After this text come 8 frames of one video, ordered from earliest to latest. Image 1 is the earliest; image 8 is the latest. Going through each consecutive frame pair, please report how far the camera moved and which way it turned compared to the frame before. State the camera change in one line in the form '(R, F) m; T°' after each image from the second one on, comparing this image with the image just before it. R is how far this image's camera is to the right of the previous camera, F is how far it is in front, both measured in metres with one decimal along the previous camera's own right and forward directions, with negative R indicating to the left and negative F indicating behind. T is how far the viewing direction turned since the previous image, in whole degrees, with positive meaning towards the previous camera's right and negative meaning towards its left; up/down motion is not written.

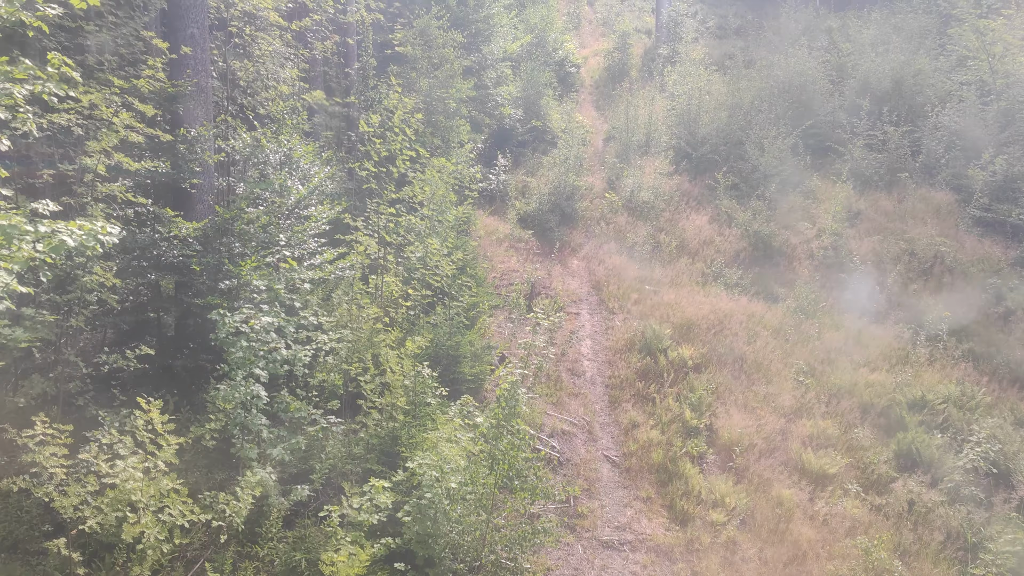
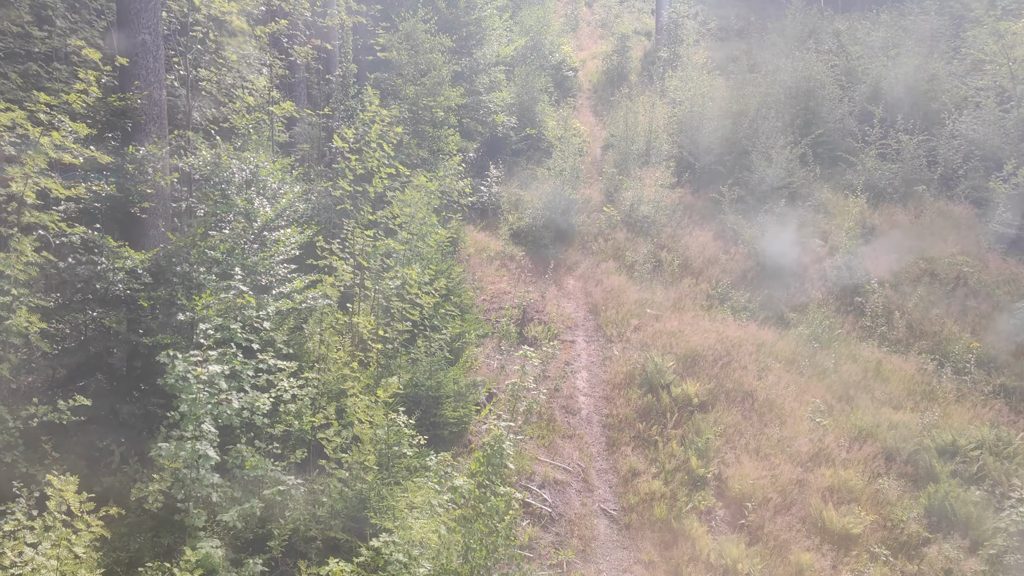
(+0.1, +0.9) m; 0°
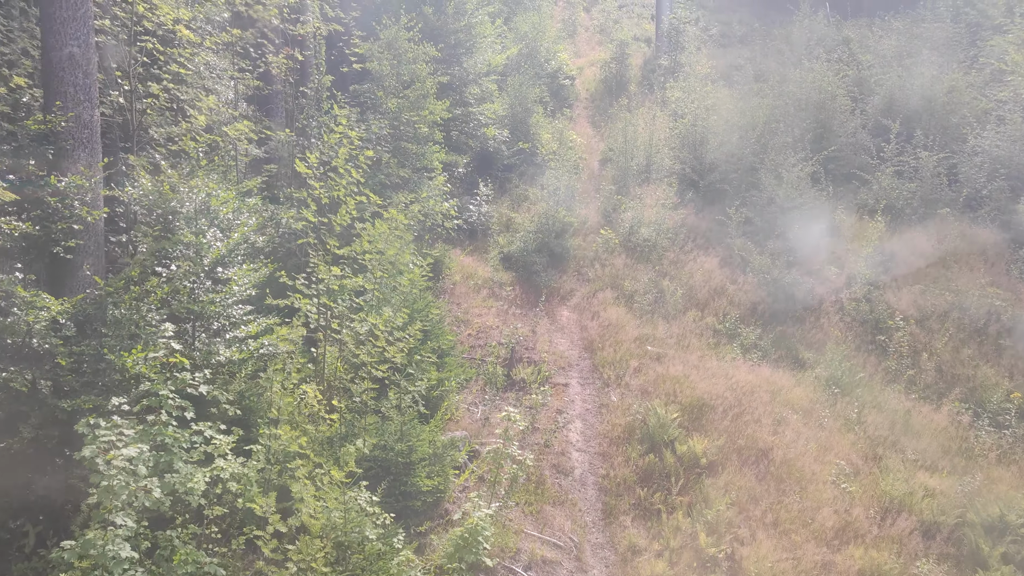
(+0.1, +1.1) m; 0°
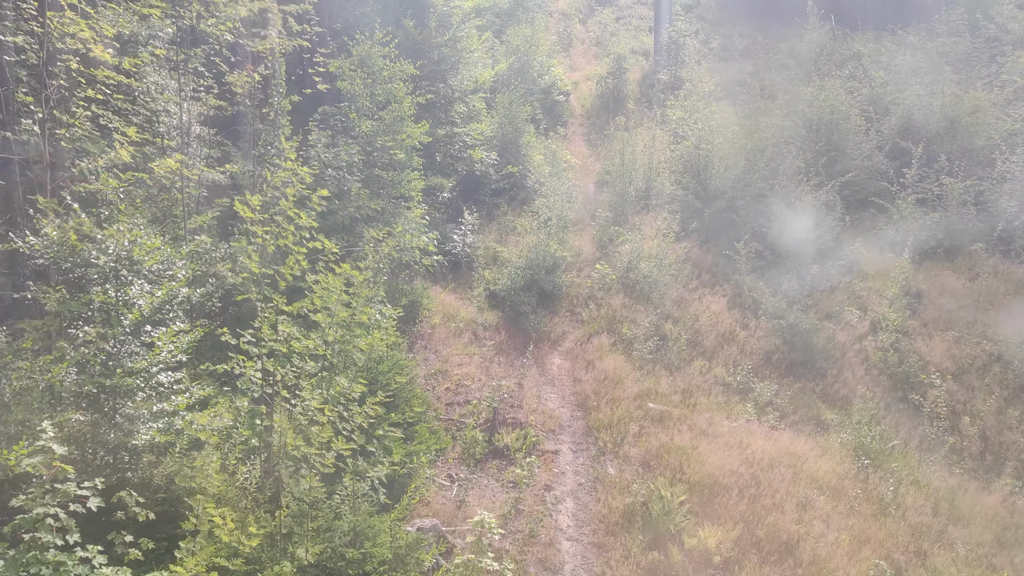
(+0.2, +1.3) m; 0°
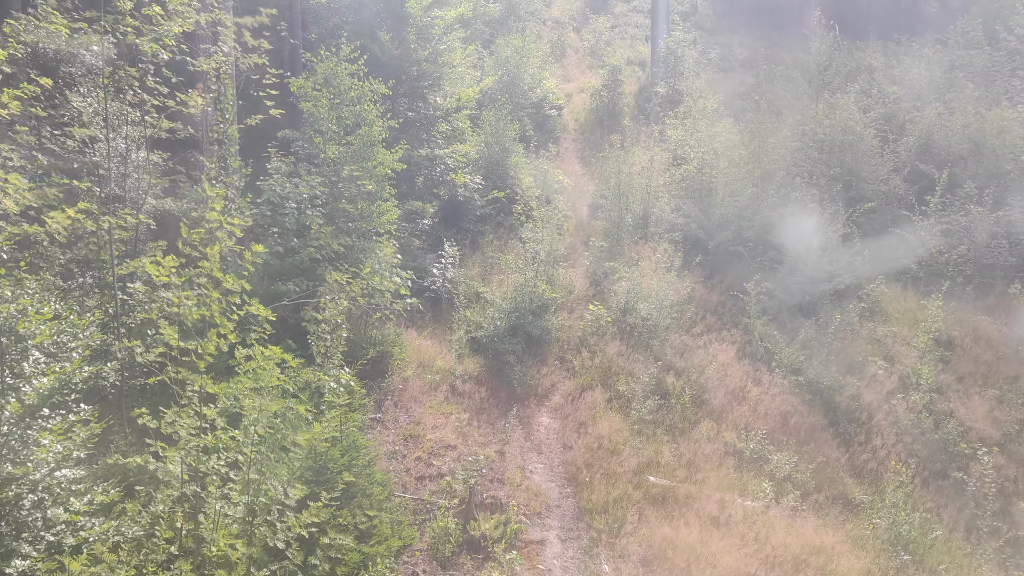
(+0.2, +1.3) m; 0°
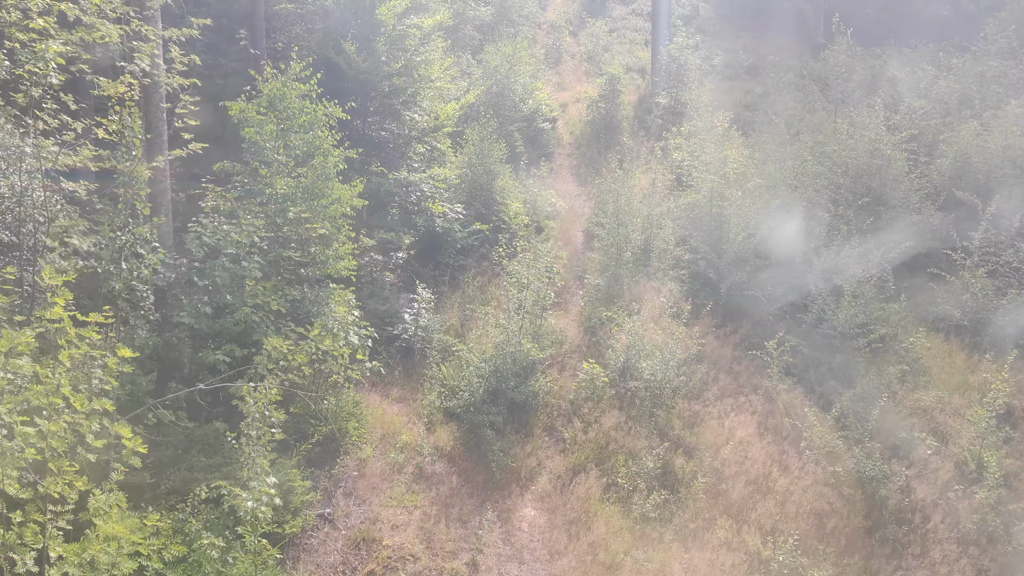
(+0.2, +1.7) m; 0°
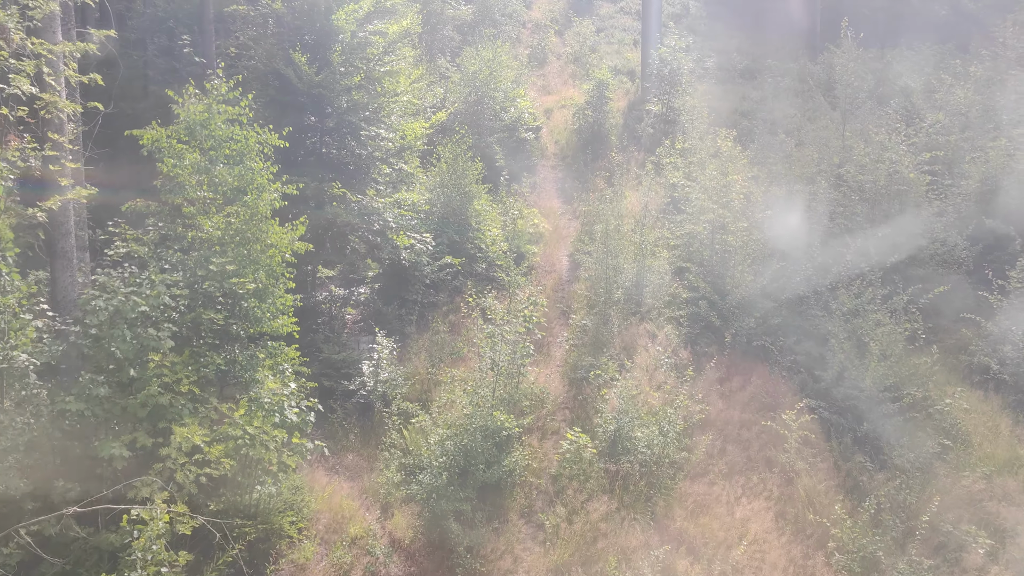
(+0.2, +1.5) m; +1°
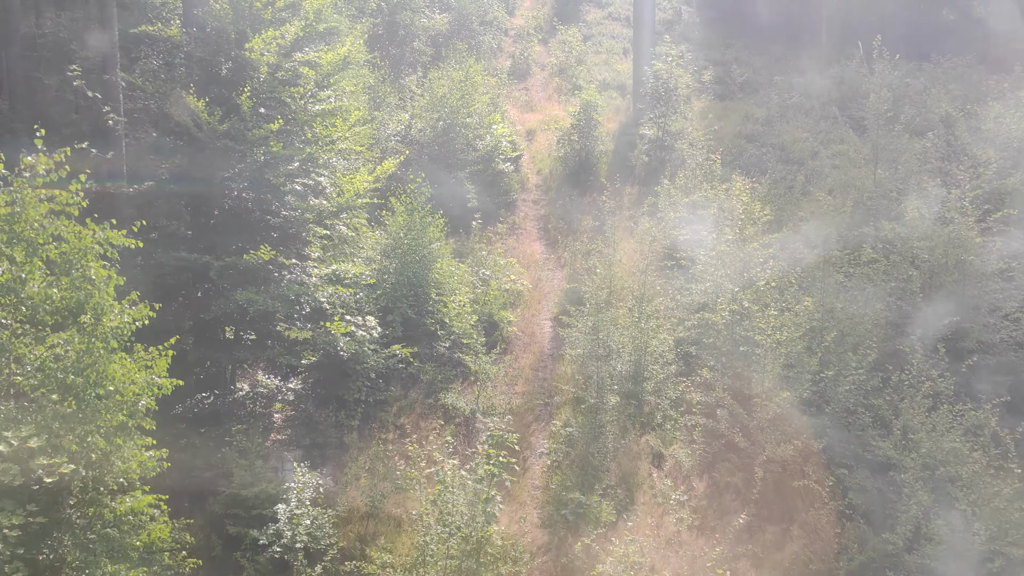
(+0.2, +2.4) m; +1°
